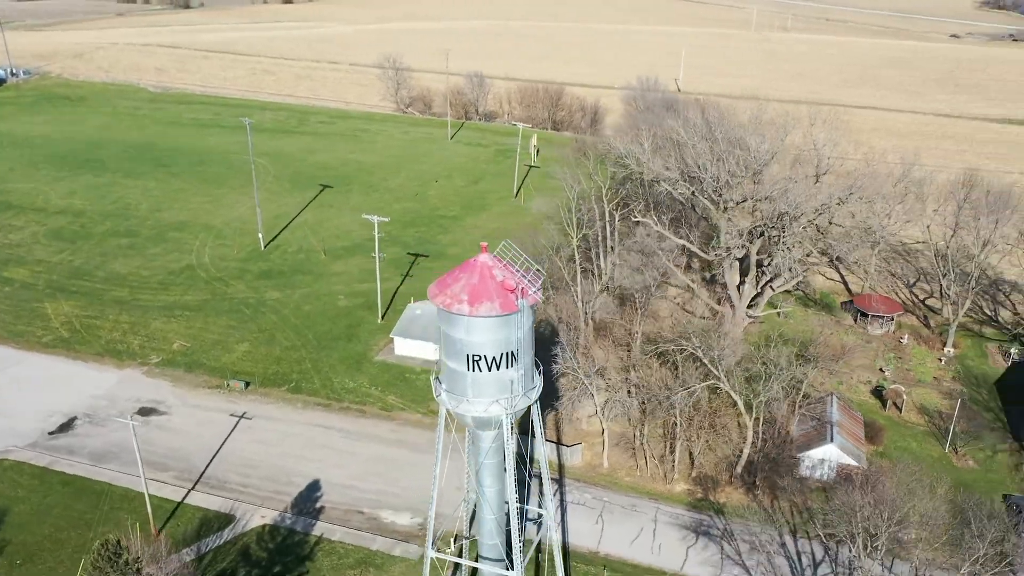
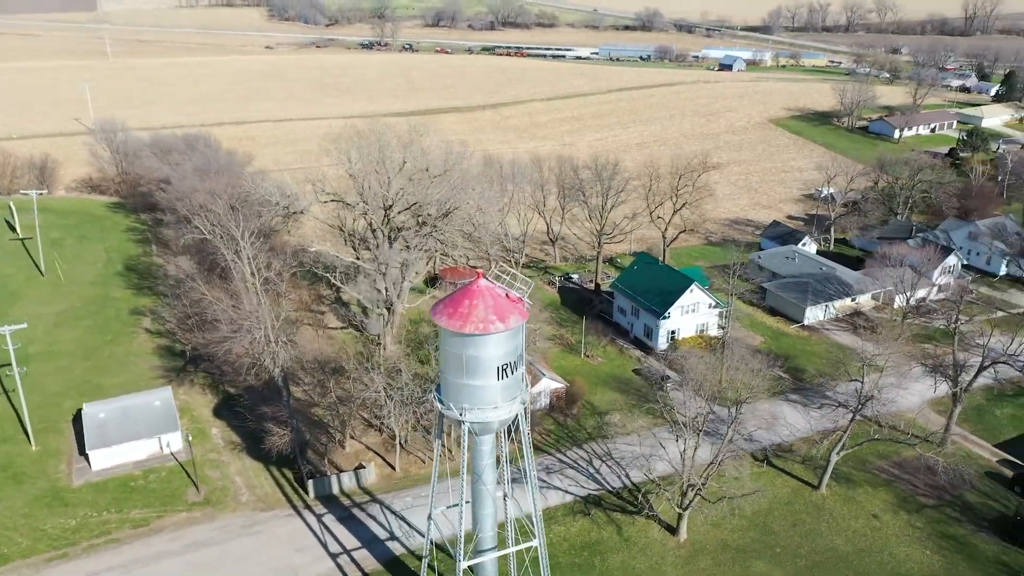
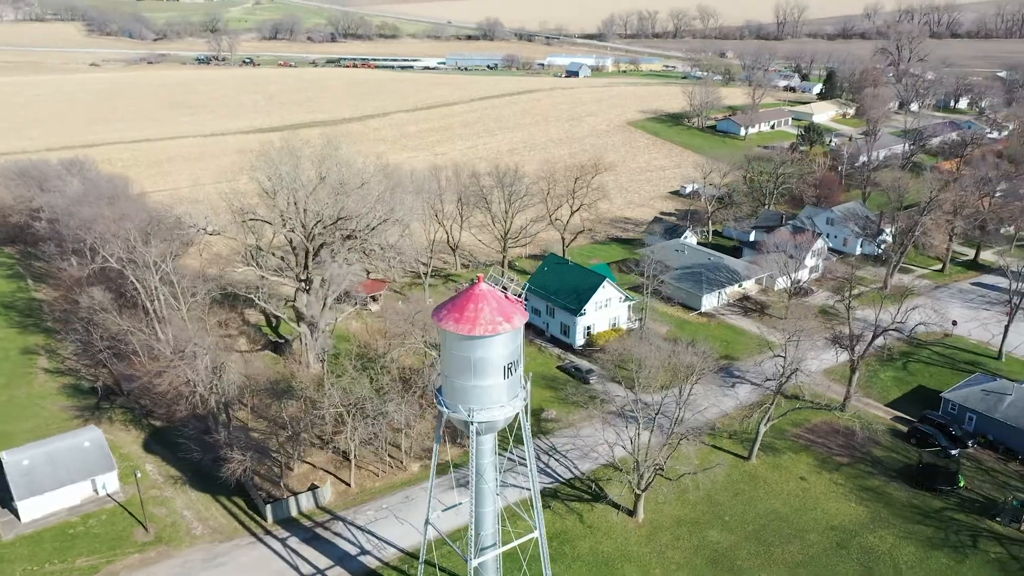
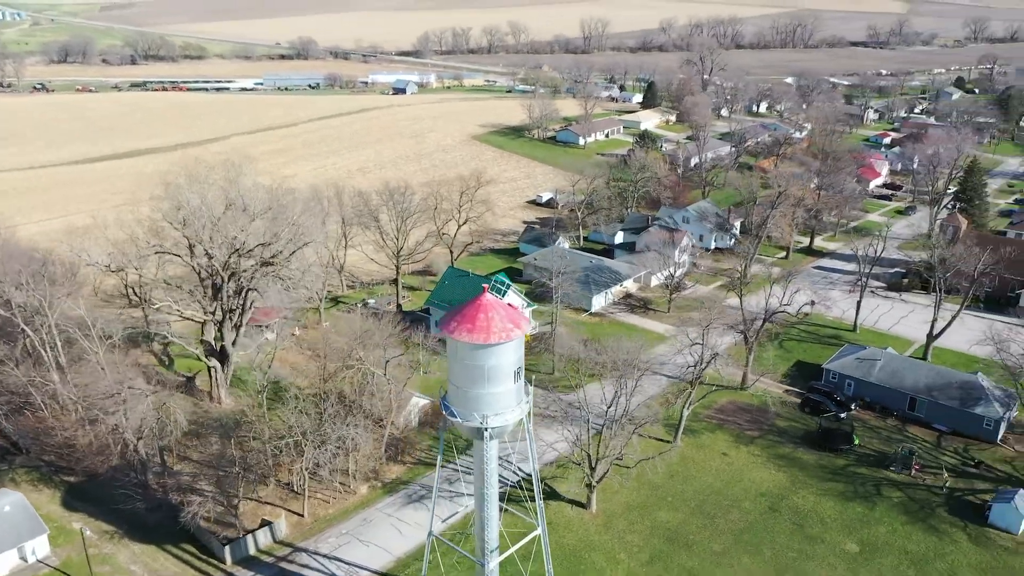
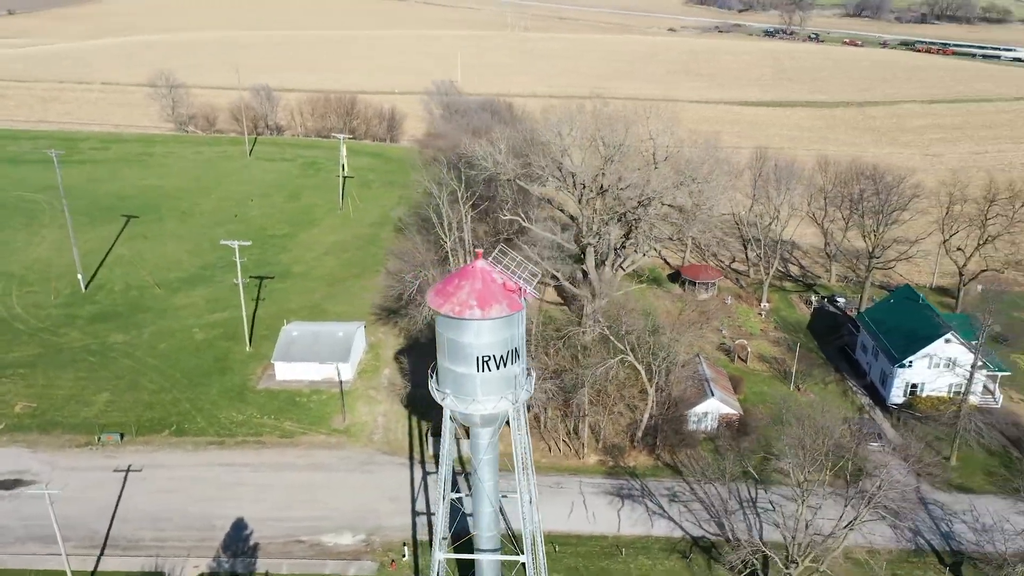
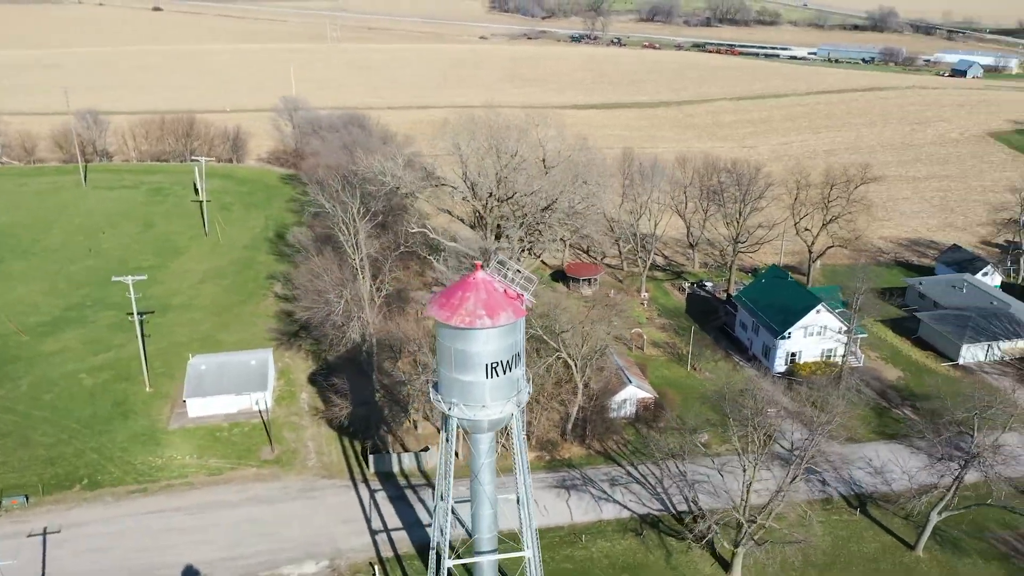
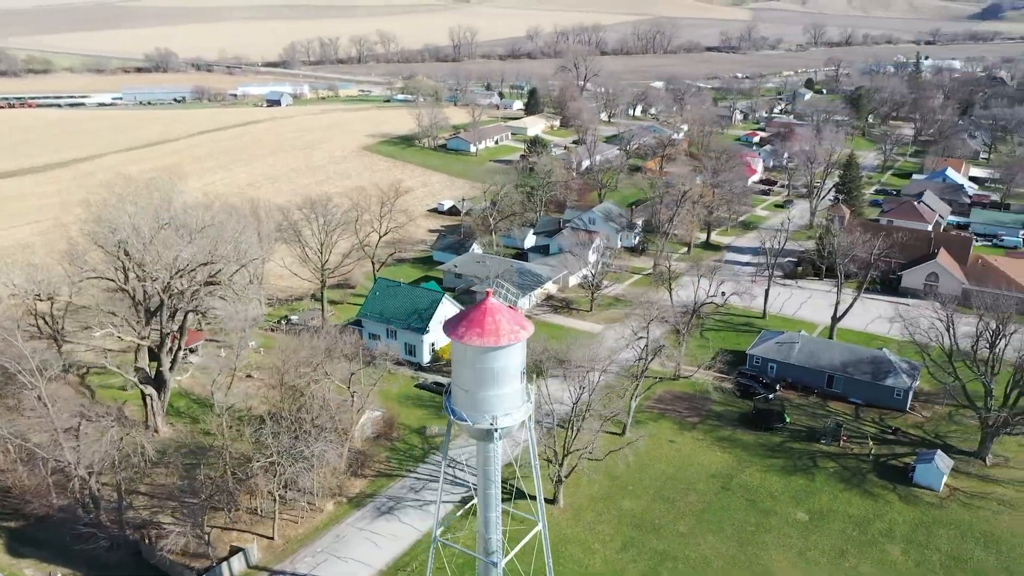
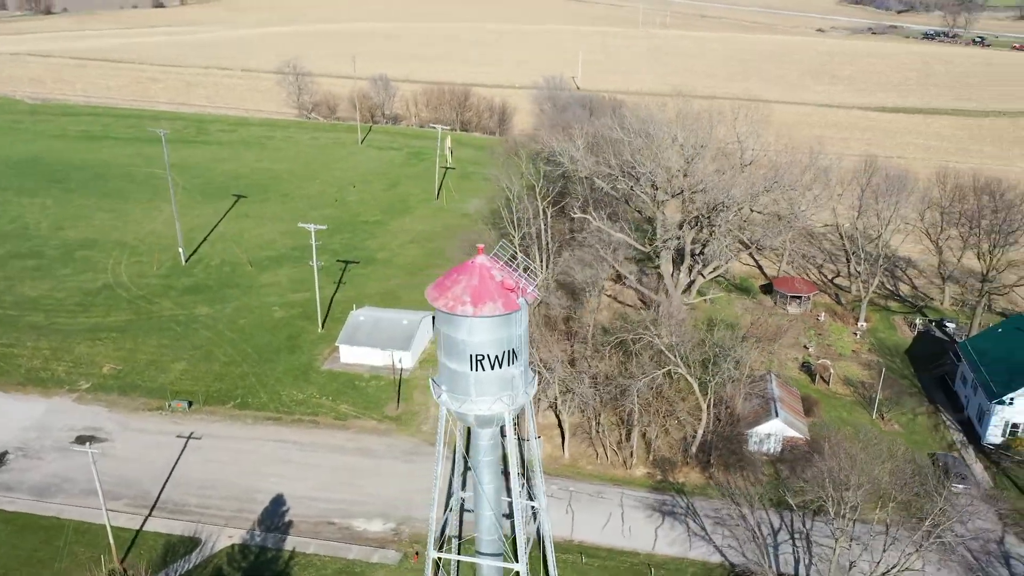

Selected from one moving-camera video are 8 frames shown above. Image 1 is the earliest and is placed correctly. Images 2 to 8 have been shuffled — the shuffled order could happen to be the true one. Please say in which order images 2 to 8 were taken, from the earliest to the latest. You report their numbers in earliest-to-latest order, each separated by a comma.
8, 5, 6, 2, 3, 4, 7
